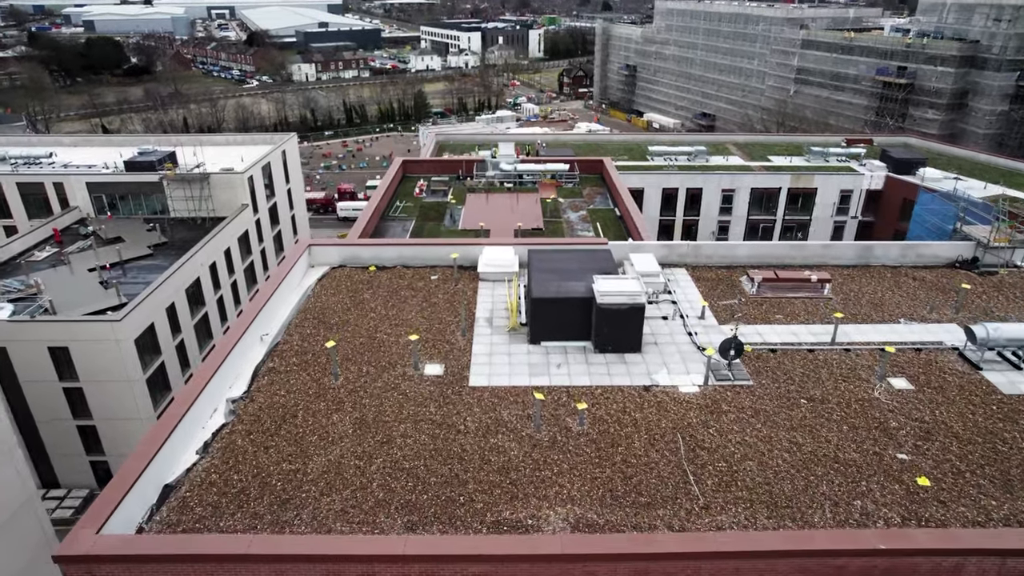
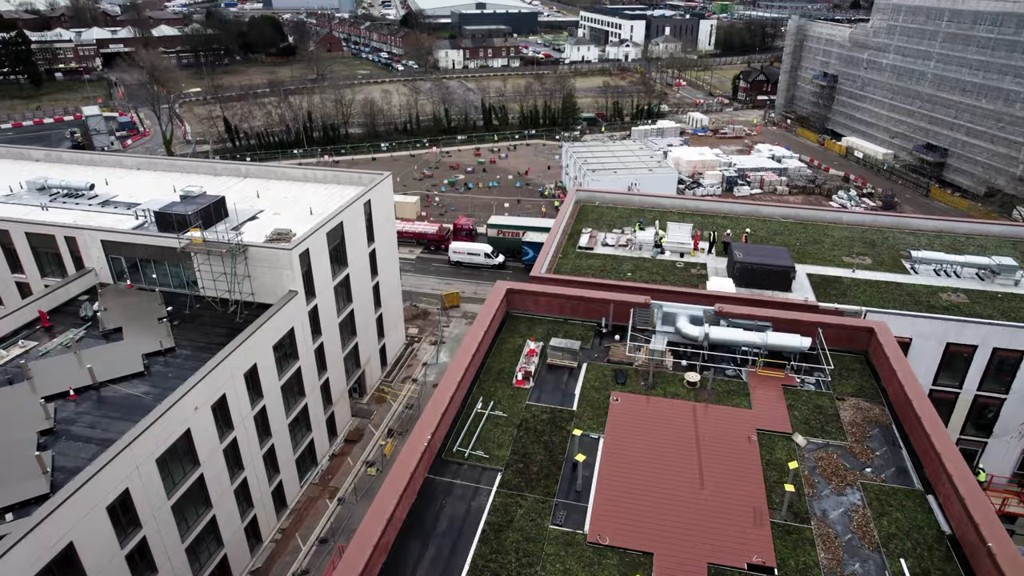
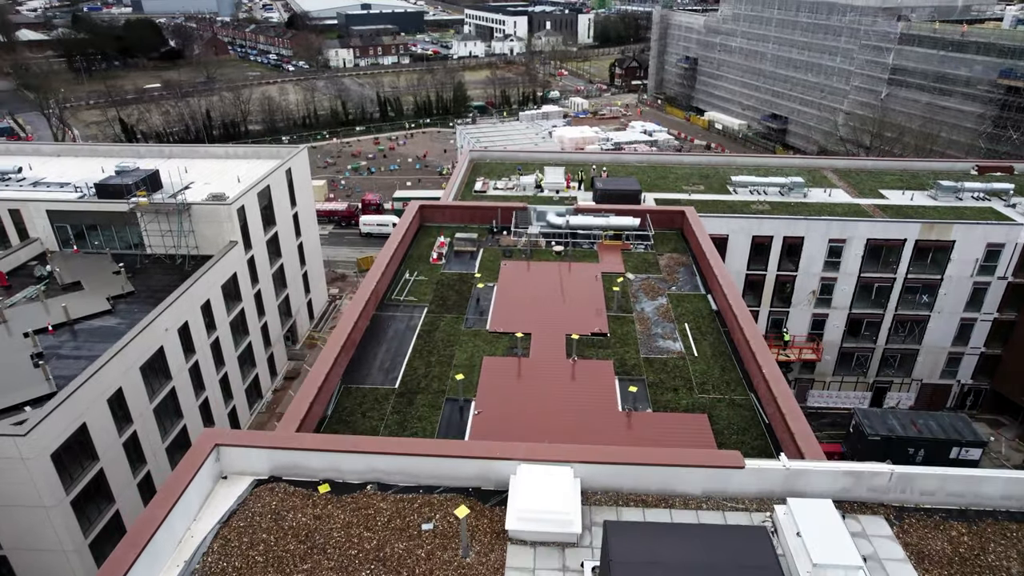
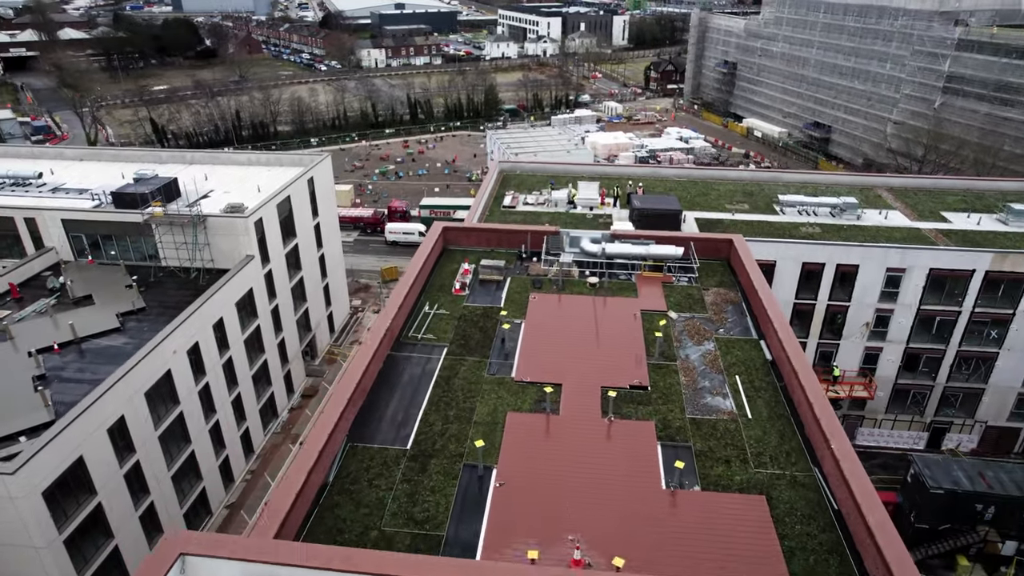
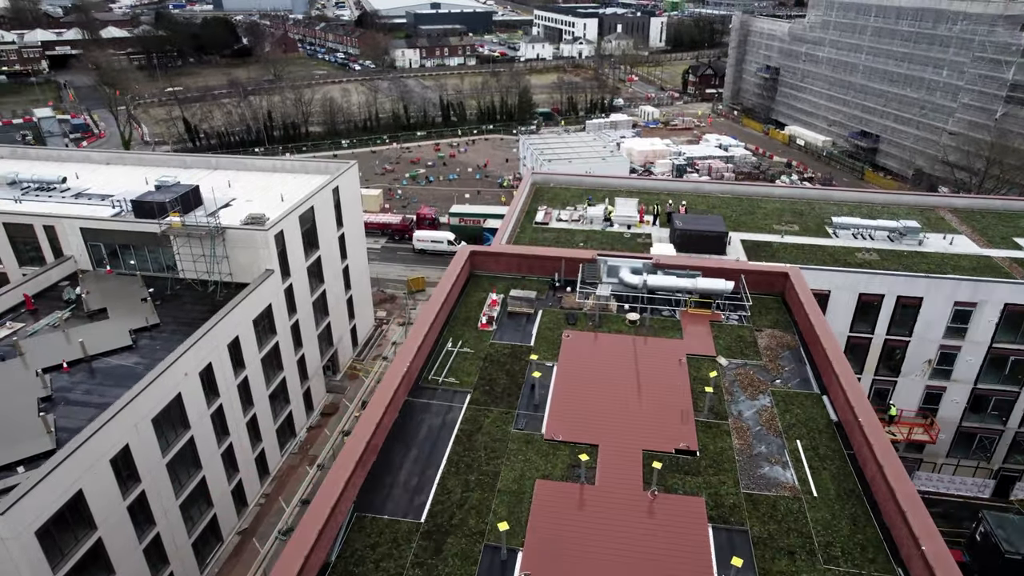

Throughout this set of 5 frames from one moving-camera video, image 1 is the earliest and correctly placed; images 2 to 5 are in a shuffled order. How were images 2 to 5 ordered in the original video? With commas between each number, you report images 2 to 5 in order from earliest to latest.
3, 4, 5, 2
